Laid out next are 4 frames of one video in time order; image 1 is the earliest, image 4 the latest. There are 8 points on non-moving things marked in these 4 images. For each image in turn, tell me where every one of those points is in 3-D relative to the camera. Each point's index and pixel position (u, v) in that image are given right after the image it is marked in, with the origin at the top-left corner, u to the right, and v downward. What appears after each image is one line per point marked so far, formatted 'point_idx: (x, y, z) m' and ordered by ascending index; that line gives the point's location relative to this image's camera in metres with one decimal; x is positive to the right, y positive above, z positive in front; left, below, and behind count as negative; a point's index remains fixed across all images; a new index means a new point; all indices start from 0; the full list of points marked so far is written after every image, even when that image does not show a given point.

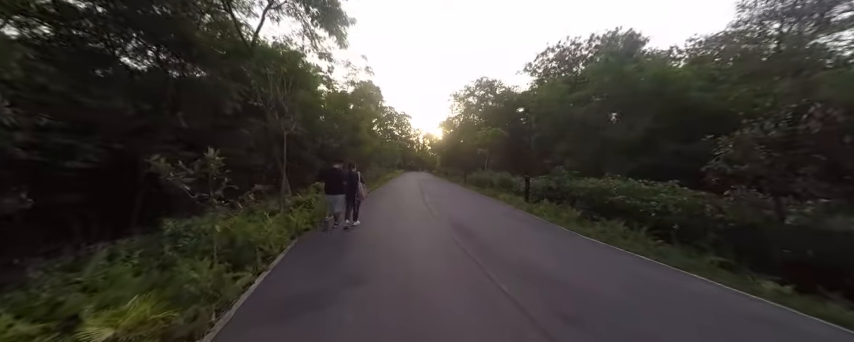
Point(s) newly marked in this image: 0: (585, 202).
0: (+7.1, -1.4, +10.7) m
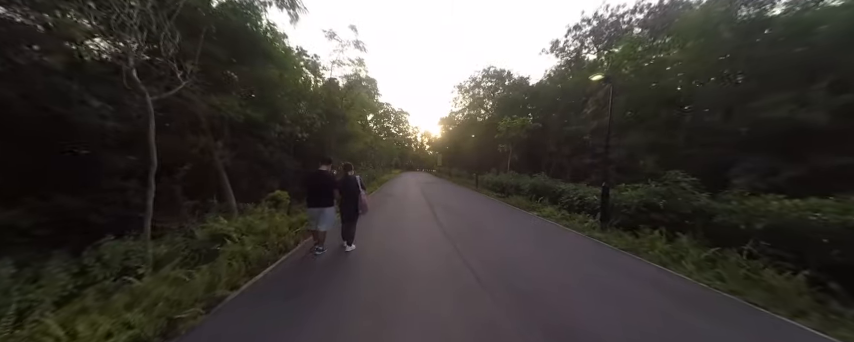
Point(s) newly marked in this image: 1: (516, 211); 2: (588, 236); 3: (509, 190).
0: (+7.8, -1.6, +5.4) m
1: (+5.4, -2.4, +14.7) m
2: (+6.0, -2.3, +8.6) m
3: (+7.0, -1.6, +19.6) m
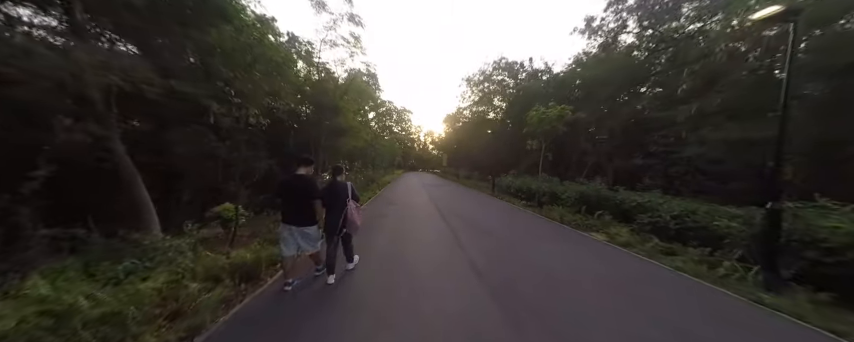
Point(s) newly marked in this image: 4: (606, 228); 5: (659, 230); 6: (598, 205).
0: (+8.3, -1.9, +1.5) m
1: (+6.1, -2.6, +10.9) m
2: (+6.6, -2.6, +4.7) m
3: (+7.7, -1.8, +15.7) m
4: (+7.2, -2.3, +9.5) m
5: (+7.8, -2.0, +8.1) m
6: (+8.2, -1.6, +11.3) m
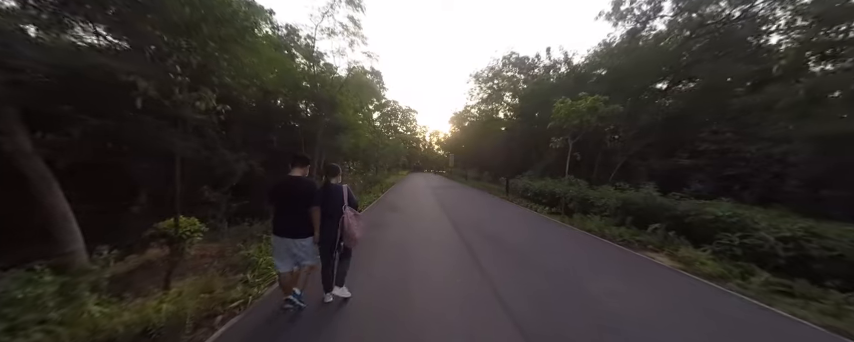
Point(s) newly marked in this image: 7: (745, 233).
0: (+8.5, -1.9, -0.7) m
1: (+6.5, -2.7, +8.7) m
2: (+6.8, -2.6, +2.6) m
3: (+8.1, -1.9, +13.5) m
4: (+7.5, -2.4, +7.3) m
5: (+8.2, -2.1, +5.9) m
6: (+8.6, -1.7, +9.1) m
7: (+8.5, -1.6, +6.2) m
